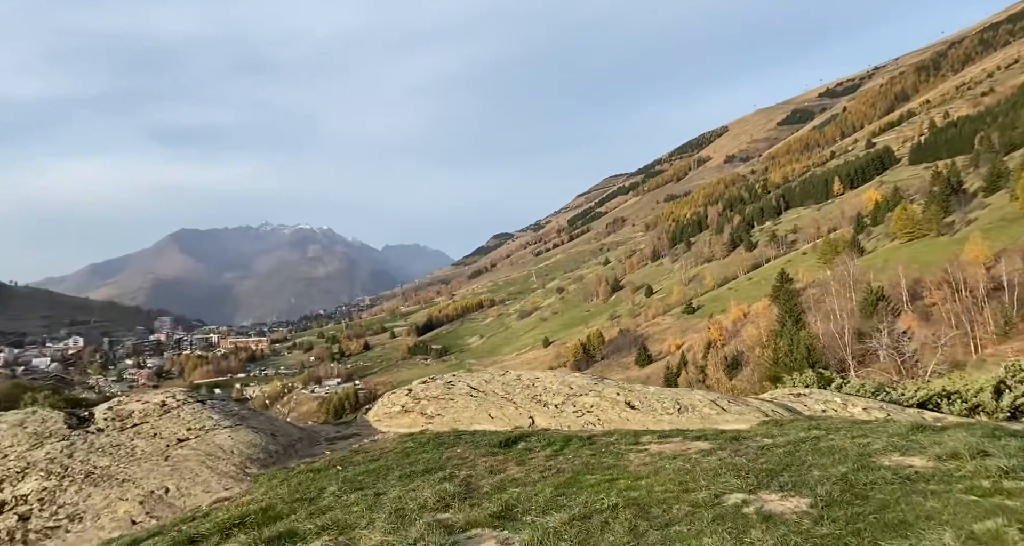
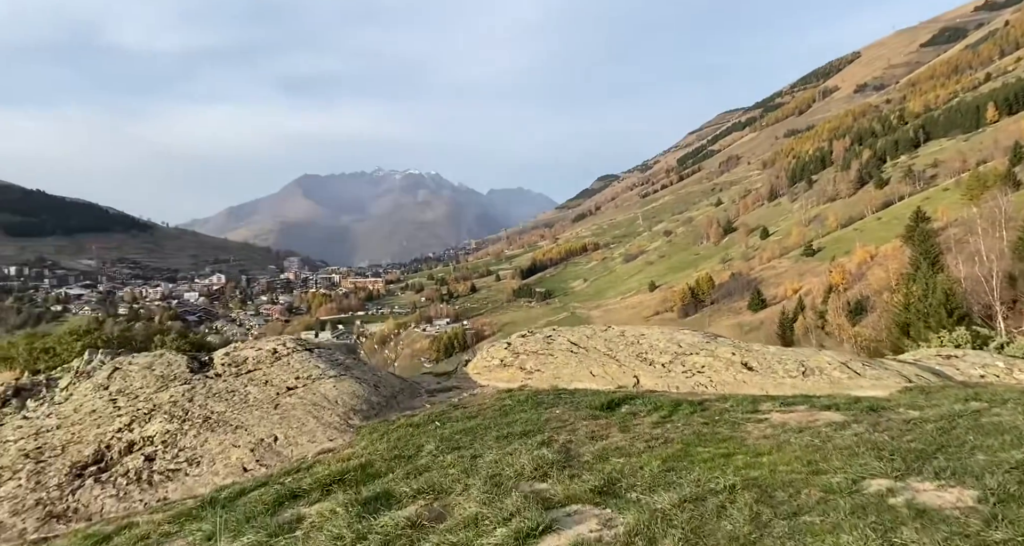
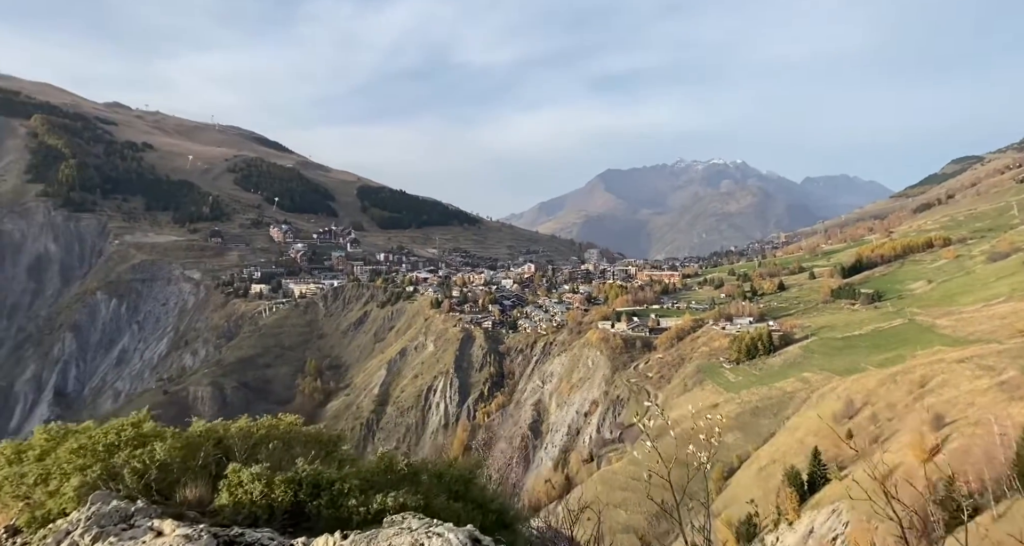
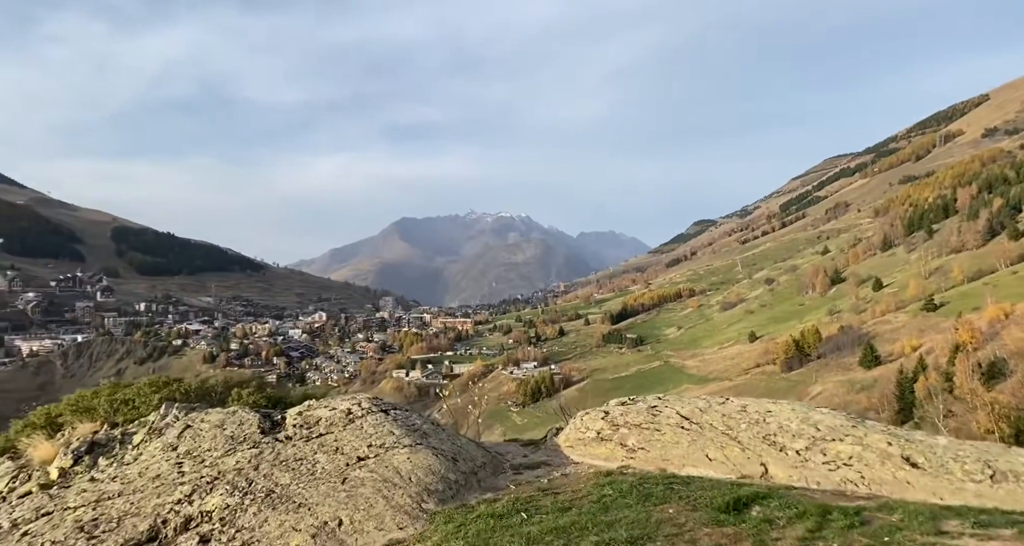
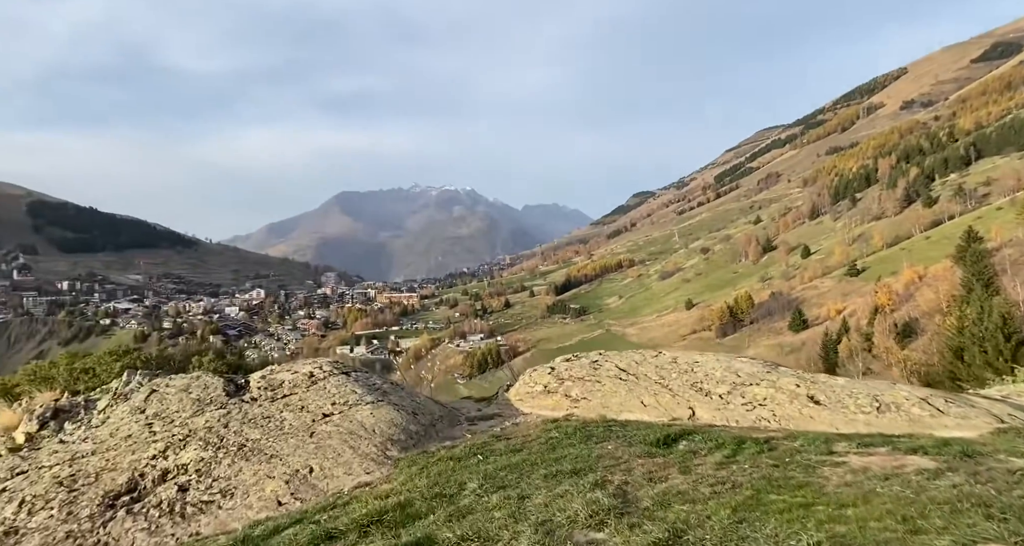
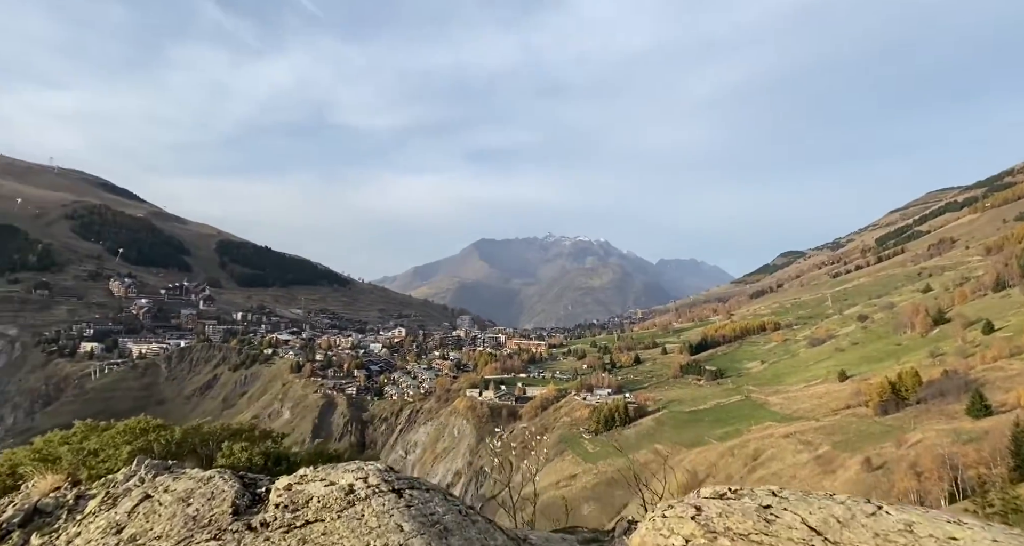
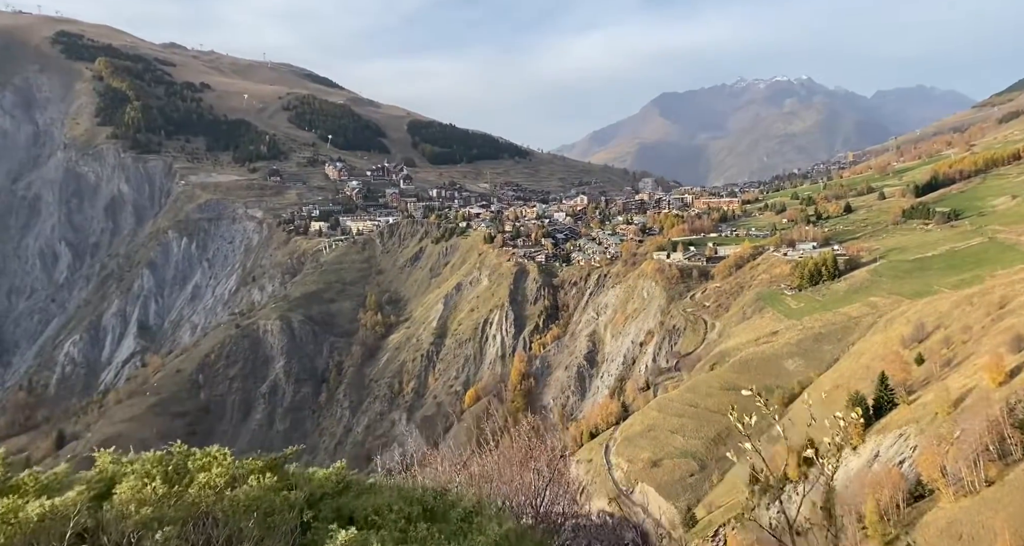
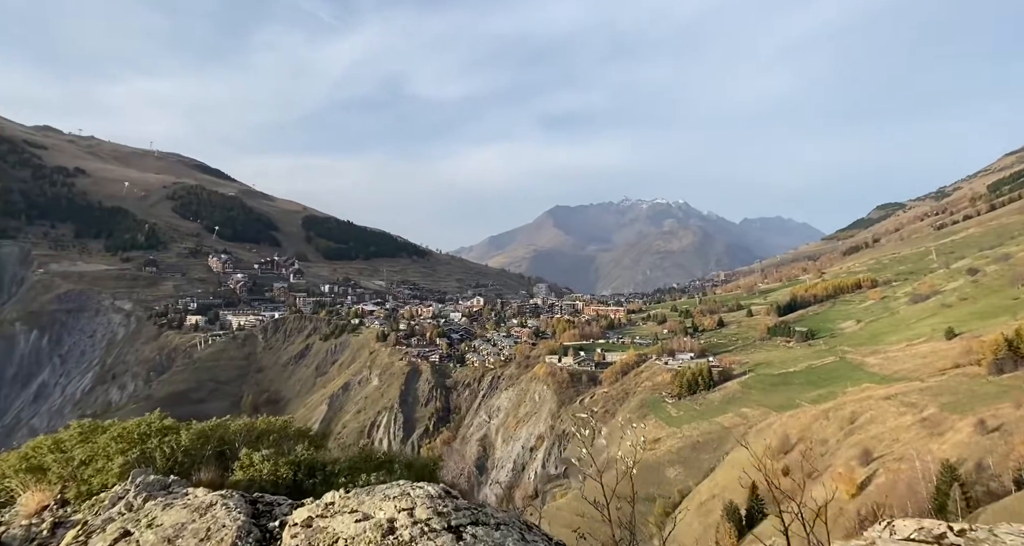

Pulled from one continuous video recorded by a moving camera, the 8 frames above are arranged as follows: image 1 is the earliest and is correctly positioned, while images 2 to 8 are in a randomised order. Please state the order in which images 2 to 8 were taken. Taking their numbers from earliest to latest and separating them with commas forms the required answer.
2, 5, 4, 6, 8, 3, 7
